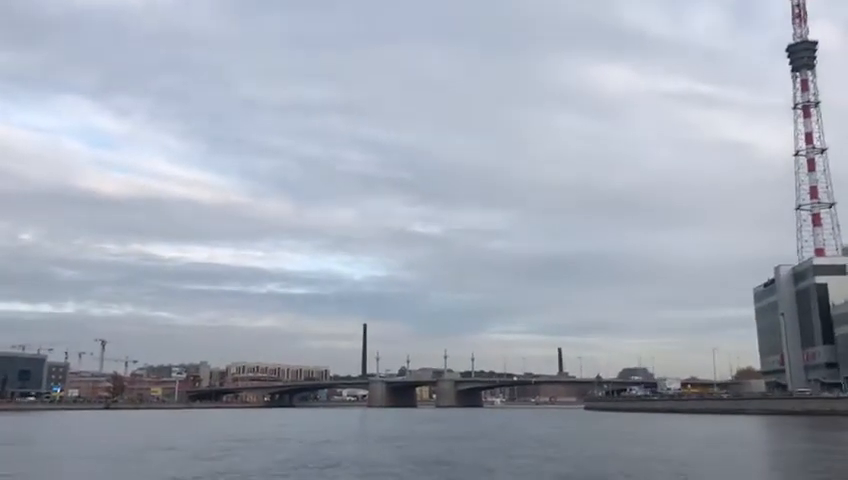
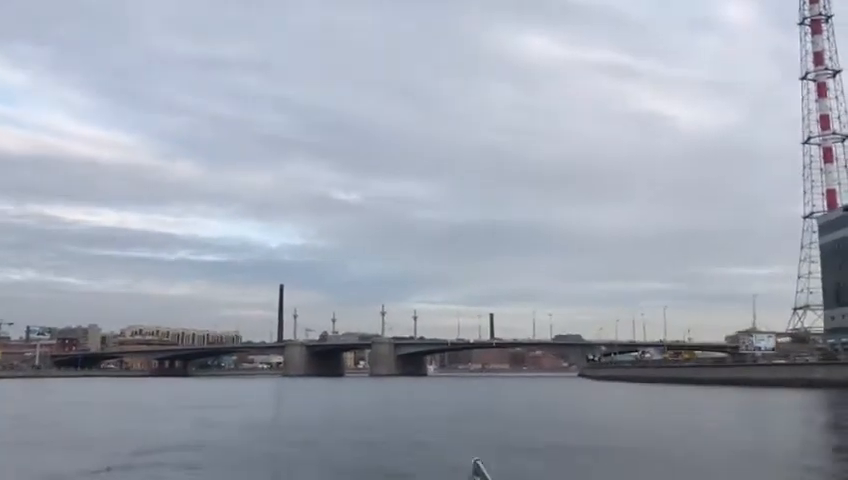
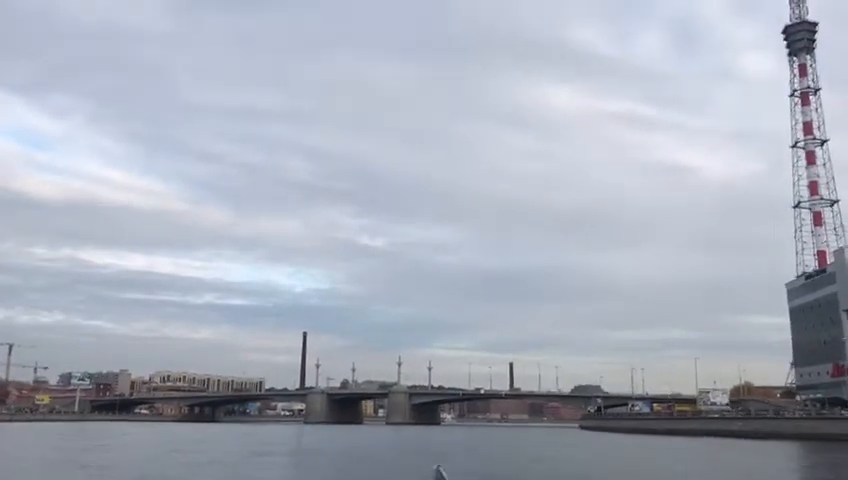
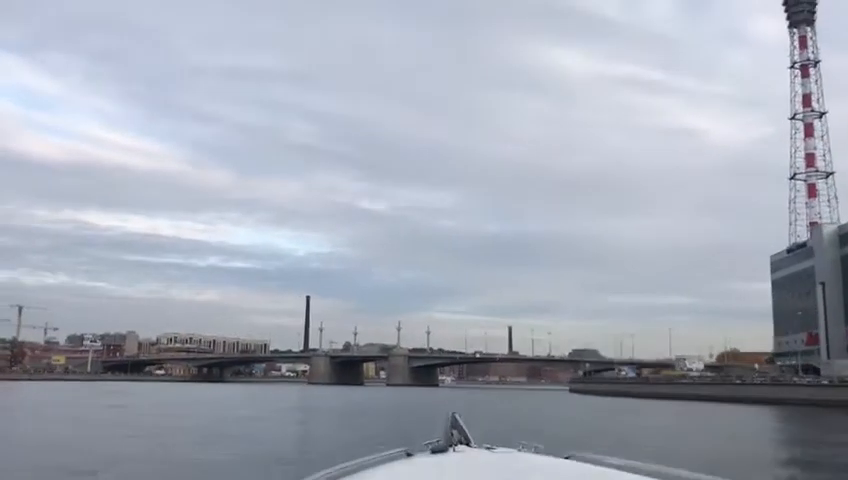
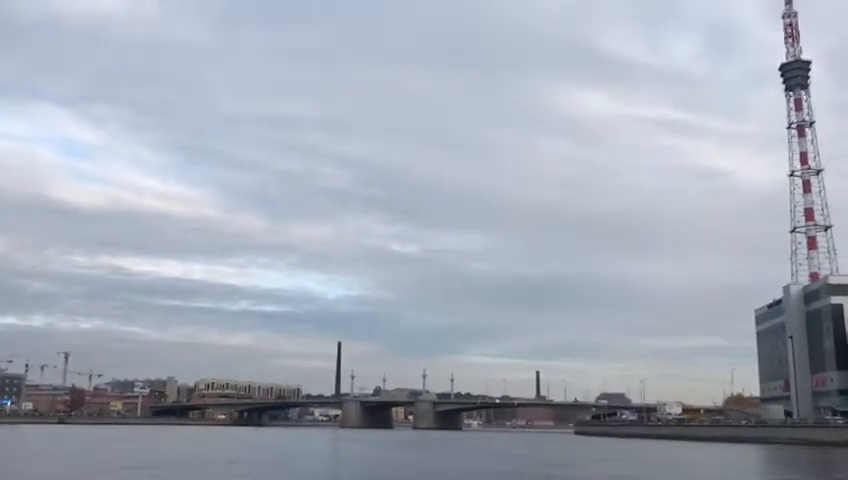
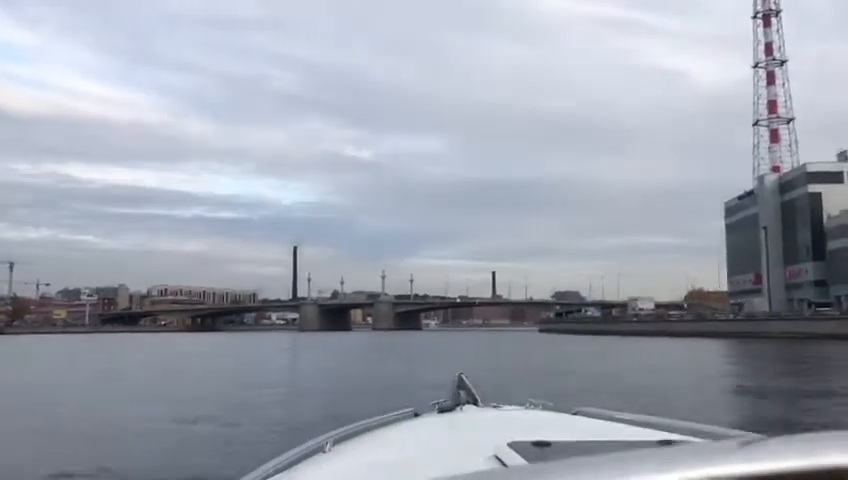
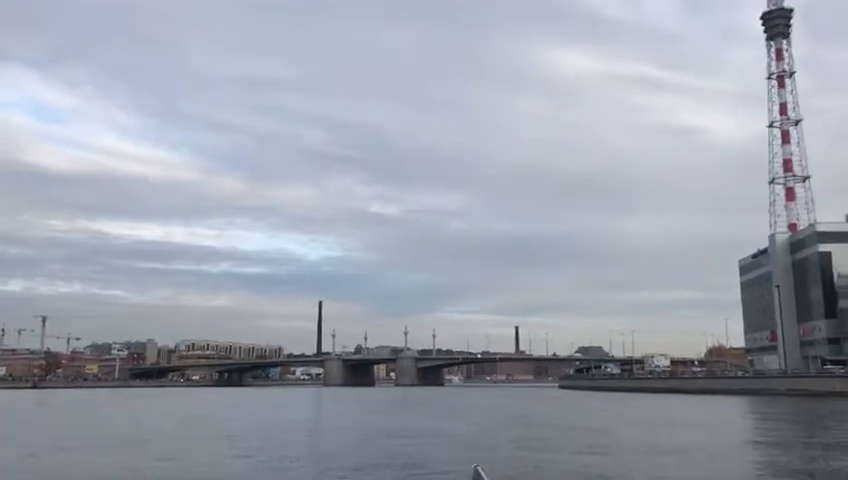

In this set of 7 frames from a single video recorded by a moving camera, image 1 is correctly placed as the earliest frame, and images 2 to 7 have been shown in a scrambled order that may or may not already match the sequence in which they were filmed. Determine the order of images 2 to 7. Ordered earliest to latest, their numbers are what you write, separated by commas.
5, 7, 6, 4, 3, 2
